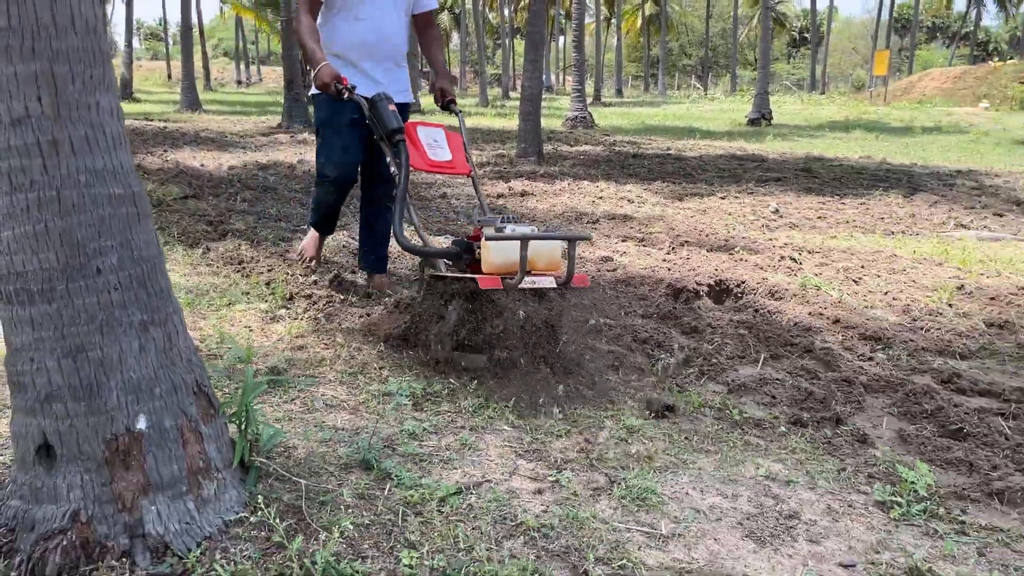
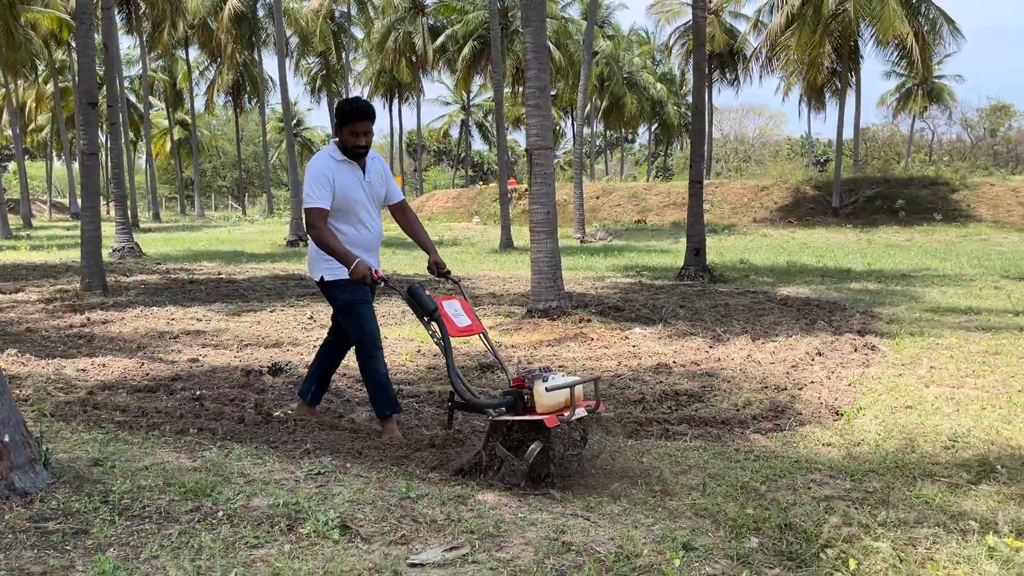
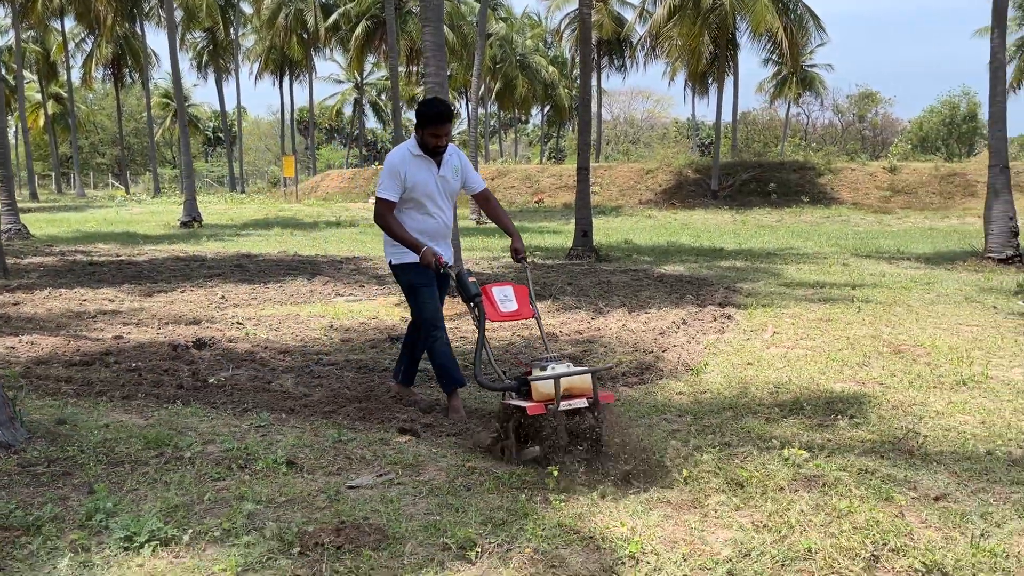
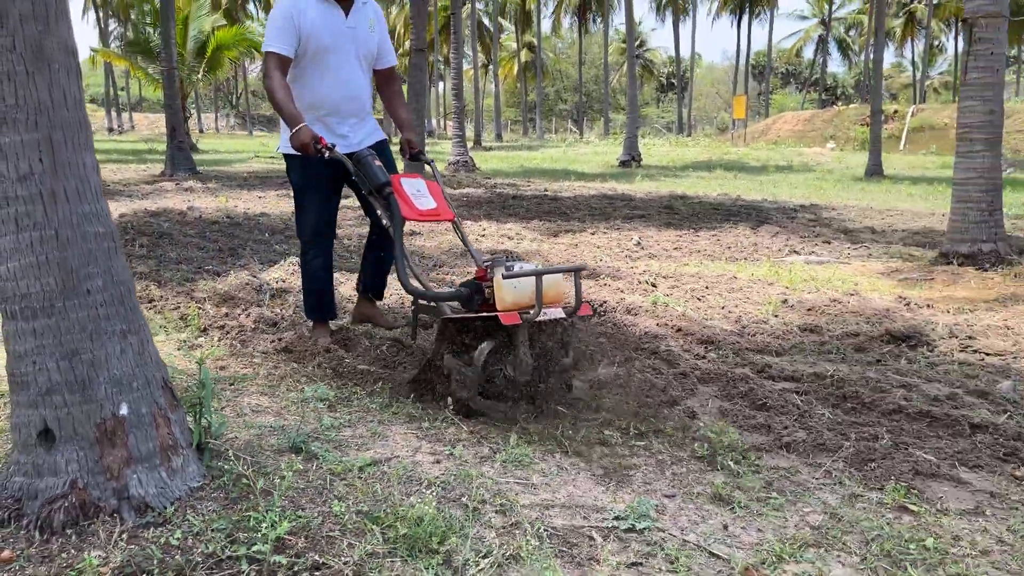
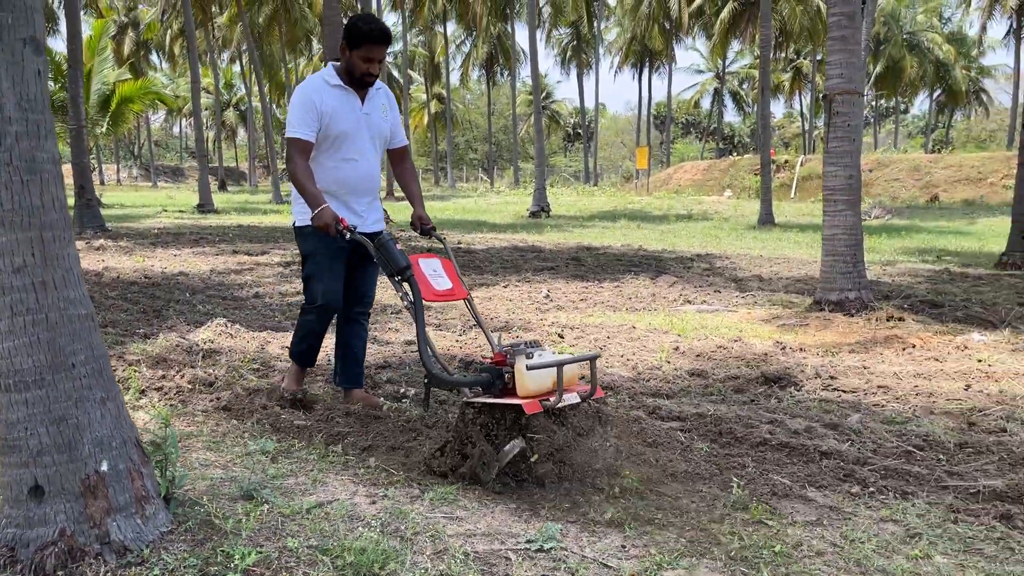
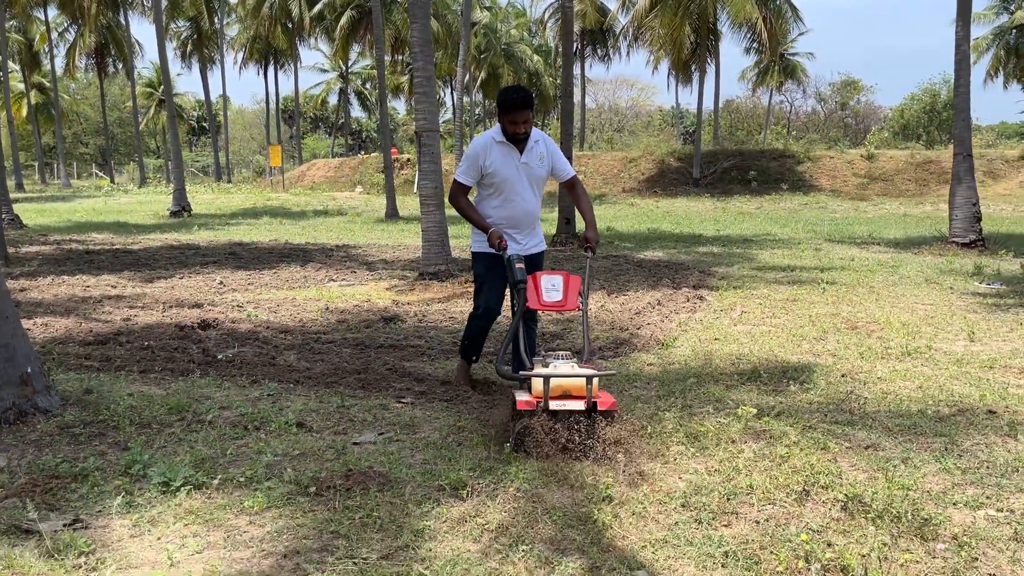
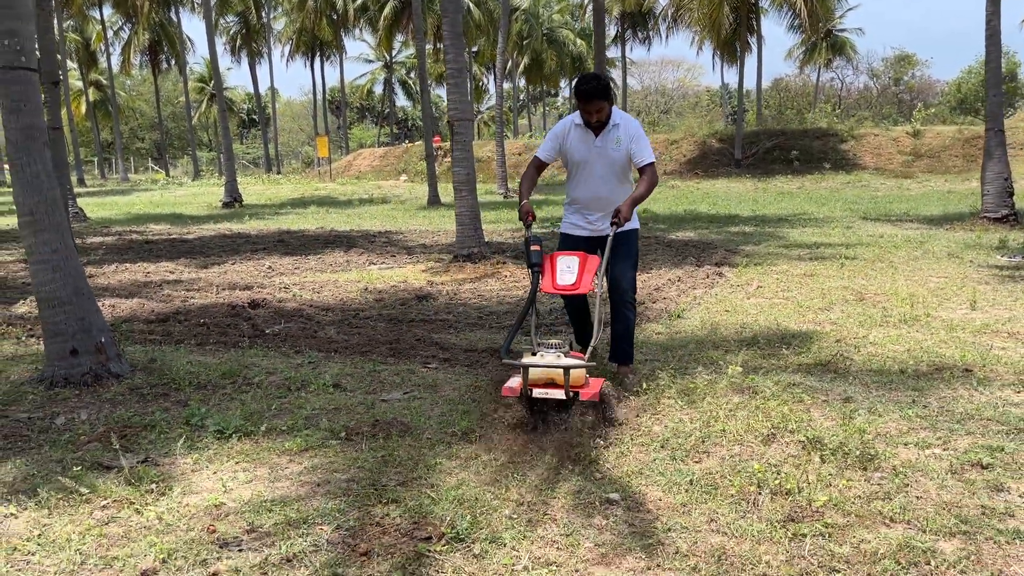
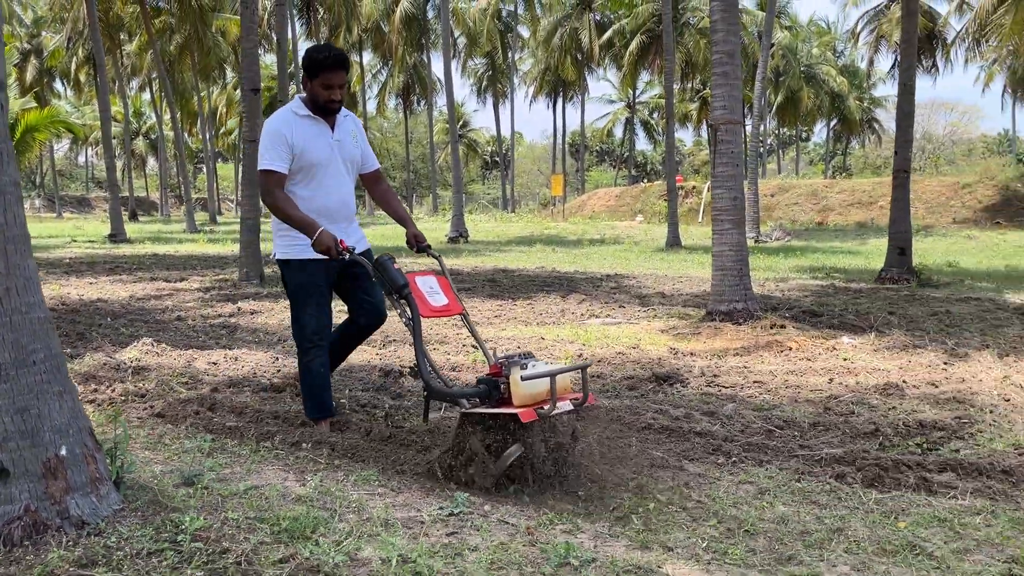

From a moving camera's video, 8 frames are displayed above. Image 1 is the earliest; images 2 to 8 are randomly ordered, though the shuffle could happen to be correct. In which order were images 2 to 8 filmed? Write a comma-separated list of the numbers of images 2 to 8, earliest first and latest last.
4, 5, 8, 2, 3, 6, 7
